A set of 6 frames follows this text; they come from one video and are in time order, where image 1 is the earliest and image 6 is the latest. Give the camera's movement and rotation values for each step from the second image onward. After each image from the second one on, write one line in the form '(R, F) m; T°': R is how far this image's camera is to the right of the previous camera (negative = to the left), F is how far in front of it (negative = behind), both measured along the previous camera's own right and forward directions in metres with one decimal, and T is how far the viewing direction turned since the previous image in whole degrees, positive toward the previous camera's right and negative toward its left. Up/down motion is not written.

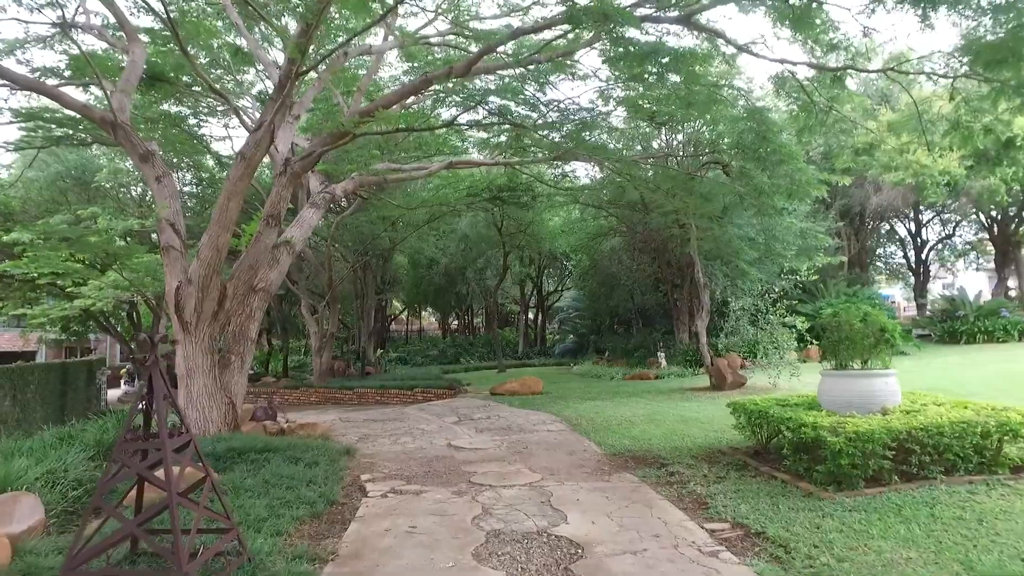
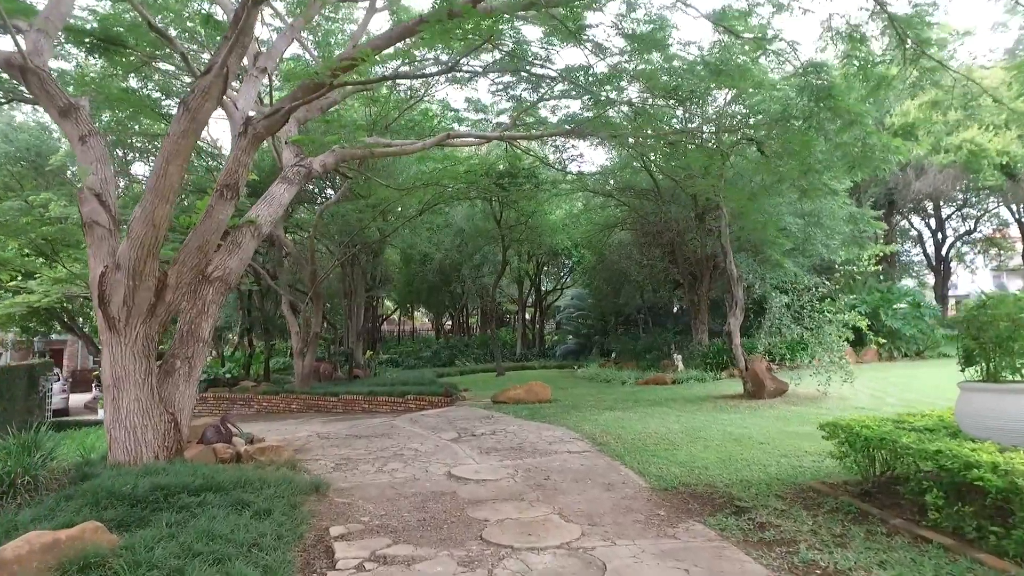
(-0.2, +1.2) m; +1°
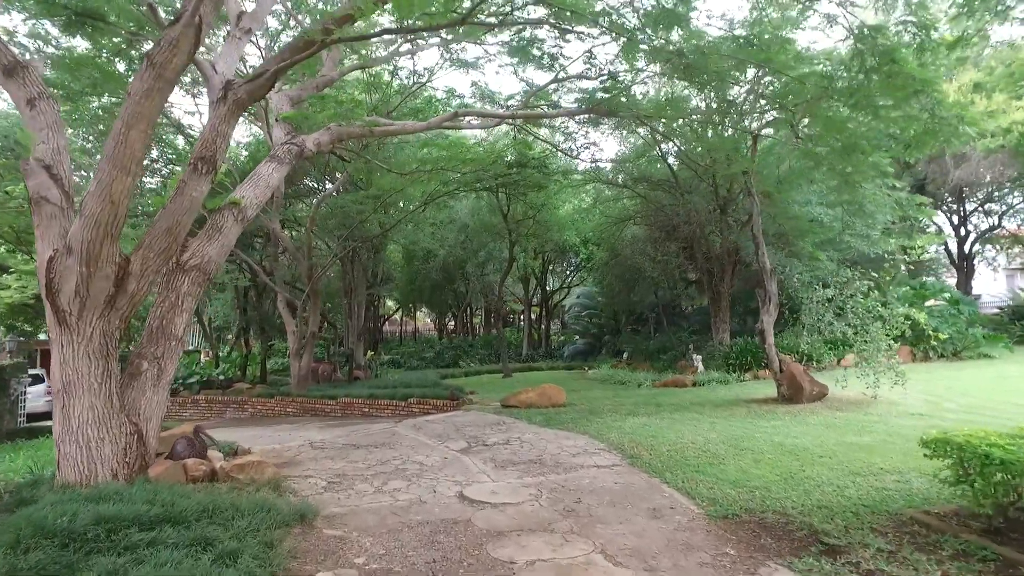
(-0.1, +0.7) m; 0°
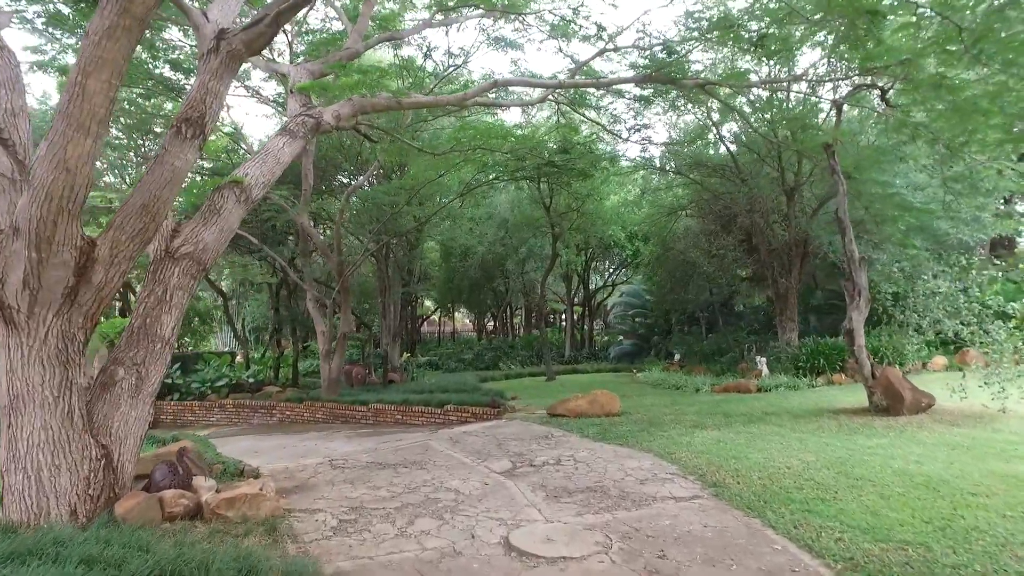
(-0.1, +0.9) m; -3°
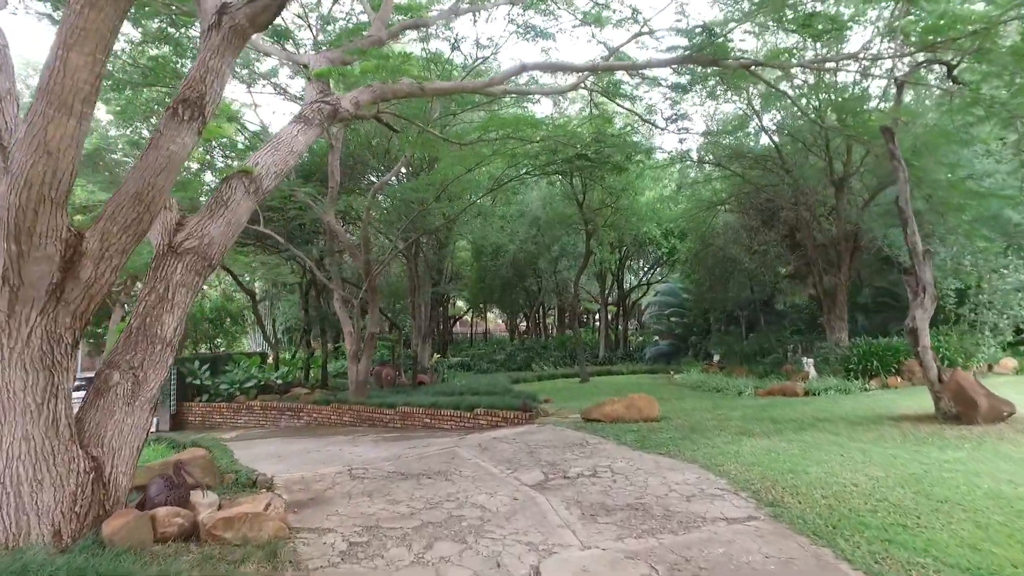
(0.0, +0.4) m; -3°
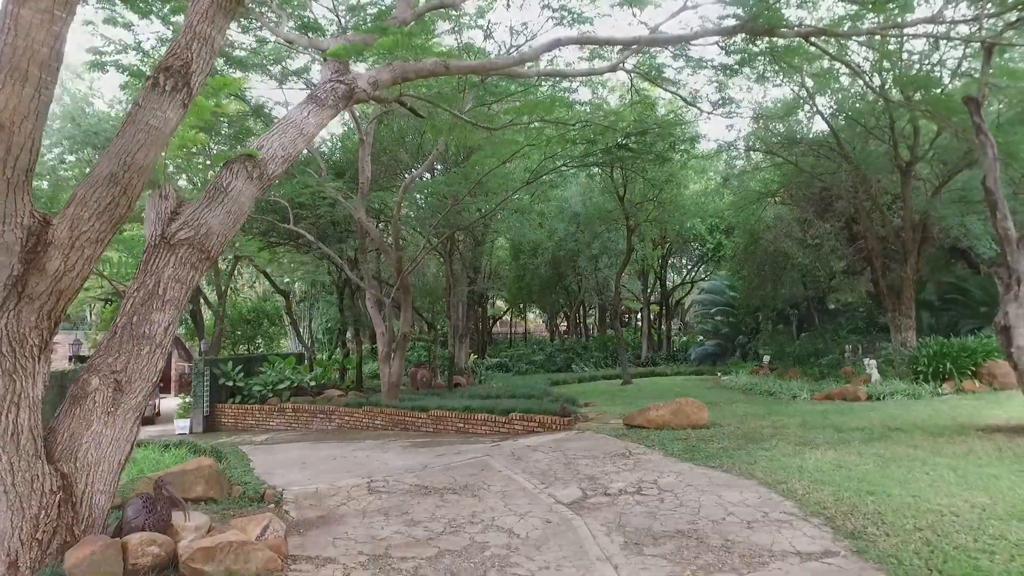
(+0.1, +0.5) m; -4°
